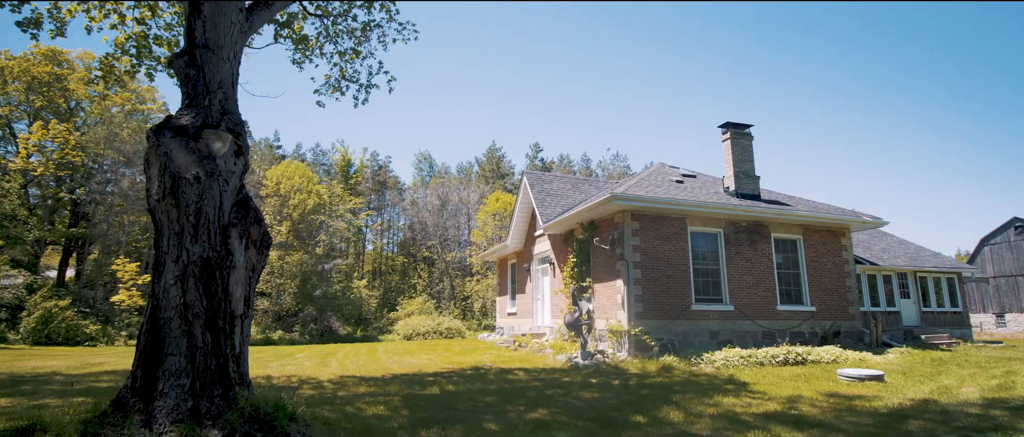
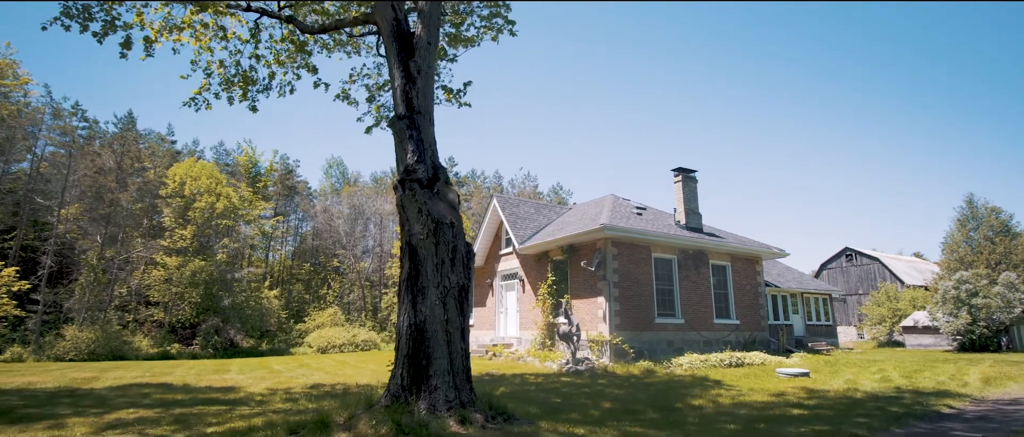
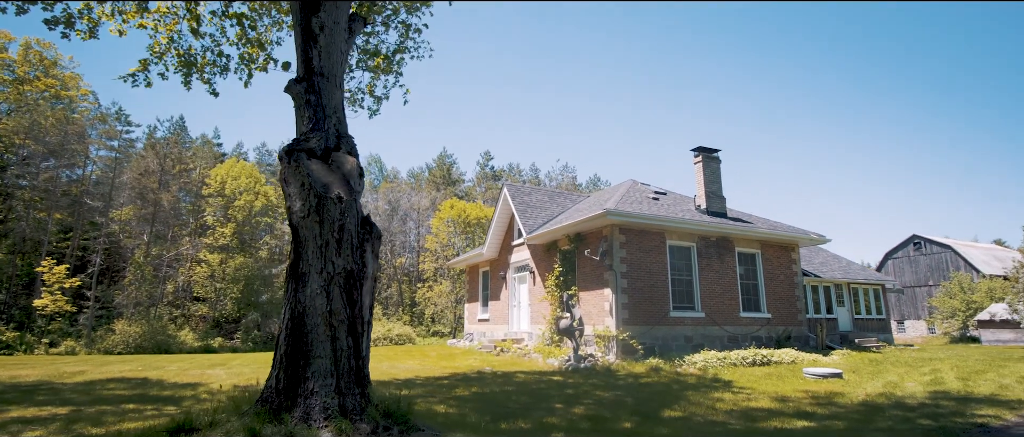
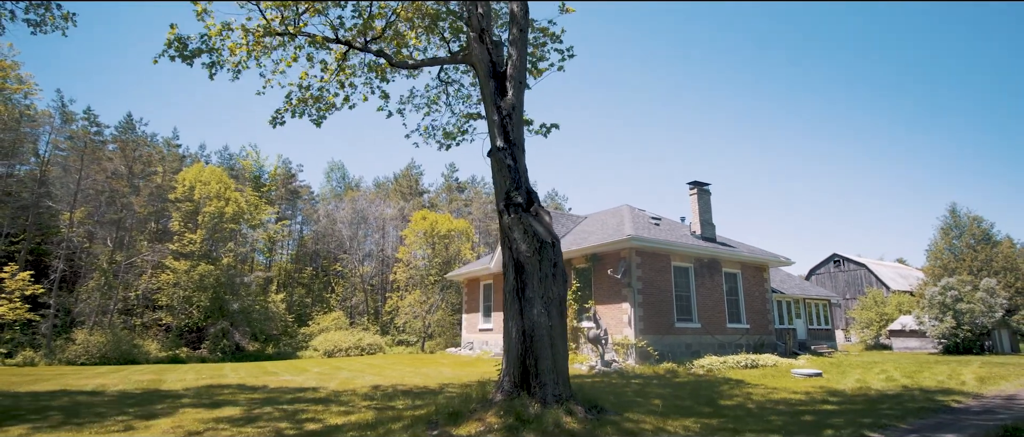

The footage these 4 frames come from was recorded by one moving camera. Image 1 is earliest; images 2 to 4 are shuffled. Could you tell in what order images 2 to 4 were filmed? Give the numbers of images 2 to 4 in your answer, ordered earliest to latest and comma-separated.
3, 2, 4
